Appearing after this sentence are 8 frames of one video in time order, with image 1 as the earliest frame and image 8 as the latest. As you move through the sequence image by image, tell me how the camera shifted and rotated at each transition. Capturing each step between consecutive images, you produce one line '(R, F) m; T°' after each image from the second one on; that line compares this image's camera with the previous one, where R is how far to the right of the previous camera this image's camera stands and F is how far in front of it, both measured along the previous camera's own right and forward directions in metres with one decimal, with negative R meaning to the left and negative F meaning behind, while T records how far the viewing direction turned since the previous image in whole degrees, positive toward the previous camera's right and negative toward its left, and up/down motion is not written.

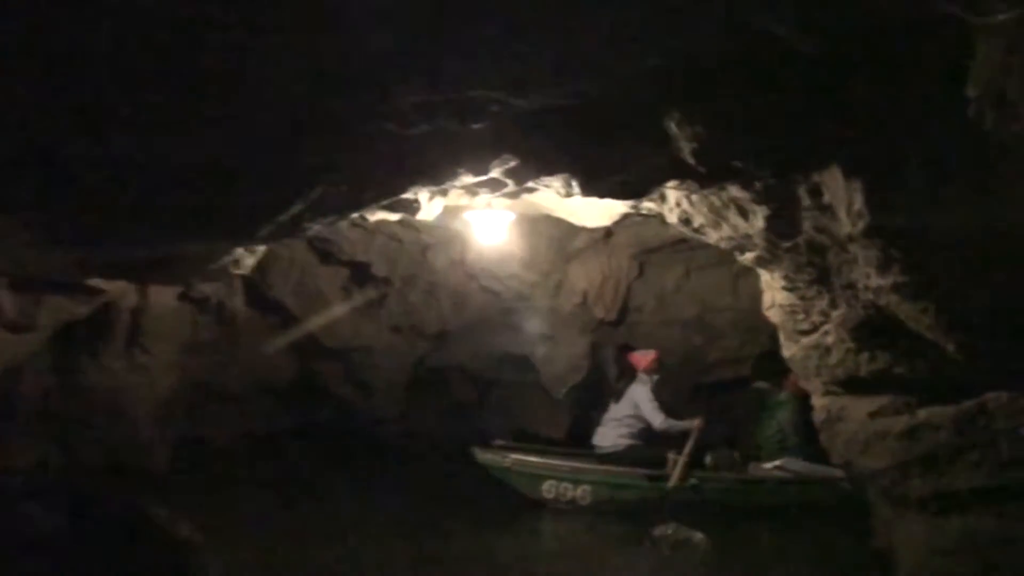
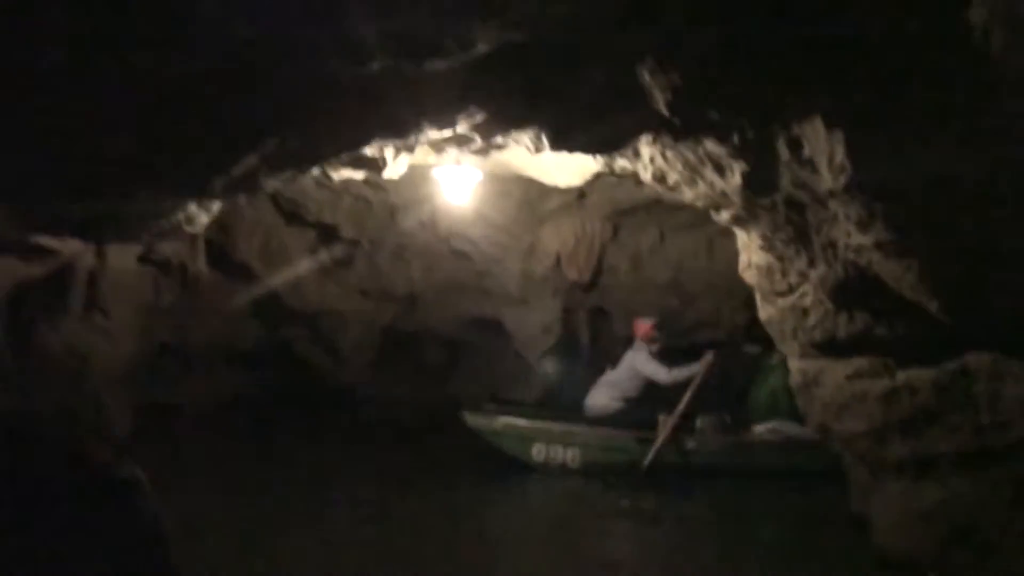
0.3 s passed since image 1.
(0.0, +0.1) m; +1°
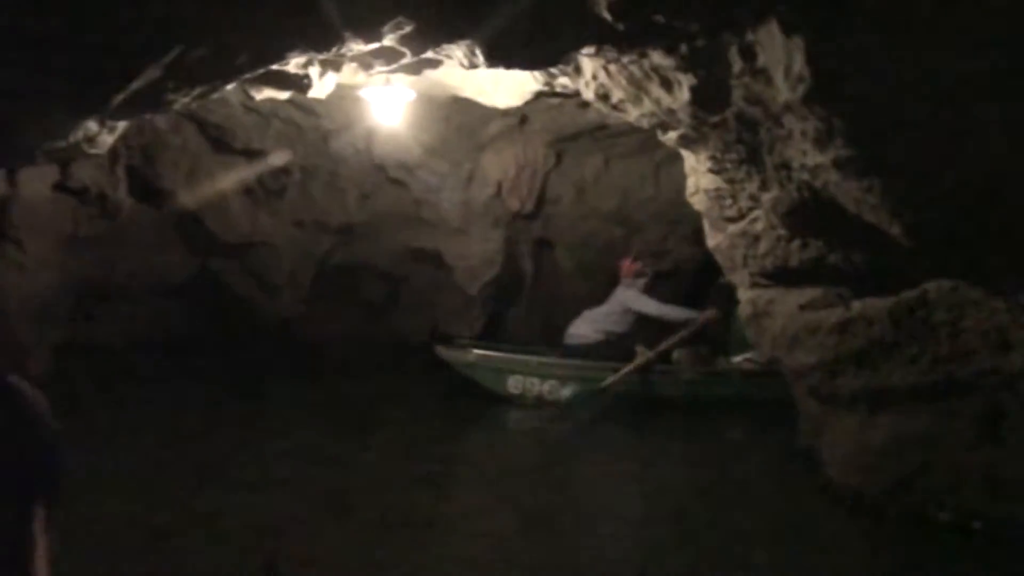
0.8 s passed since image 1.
(+0.1, +0.3) m; +3°
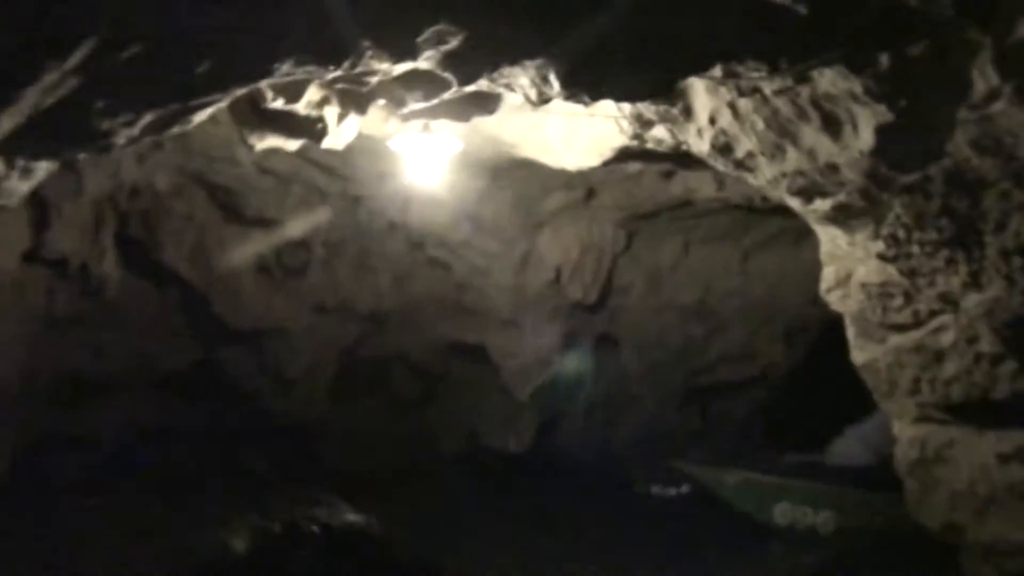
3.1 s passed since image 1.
(-0.1, +1.1) m; -2°
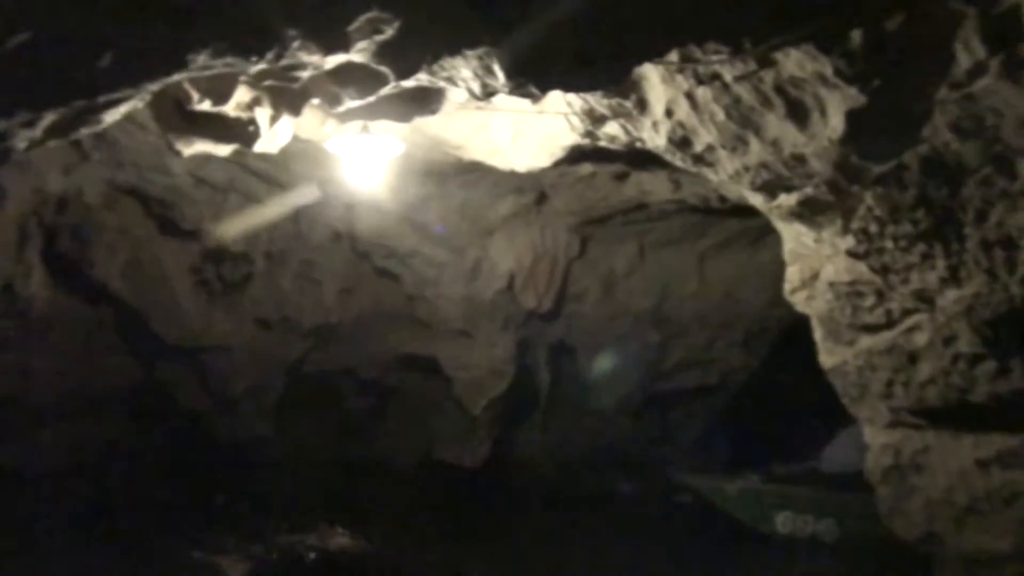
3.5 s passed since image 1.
(0.0, +0.2) m; +2°
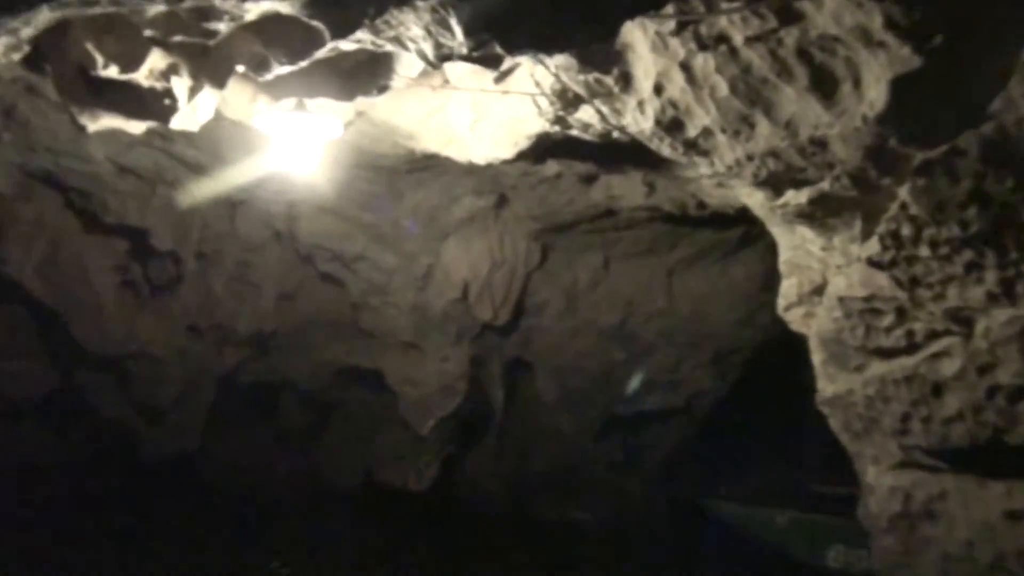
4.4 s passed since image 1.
(0.0, +0.4) m; +2°
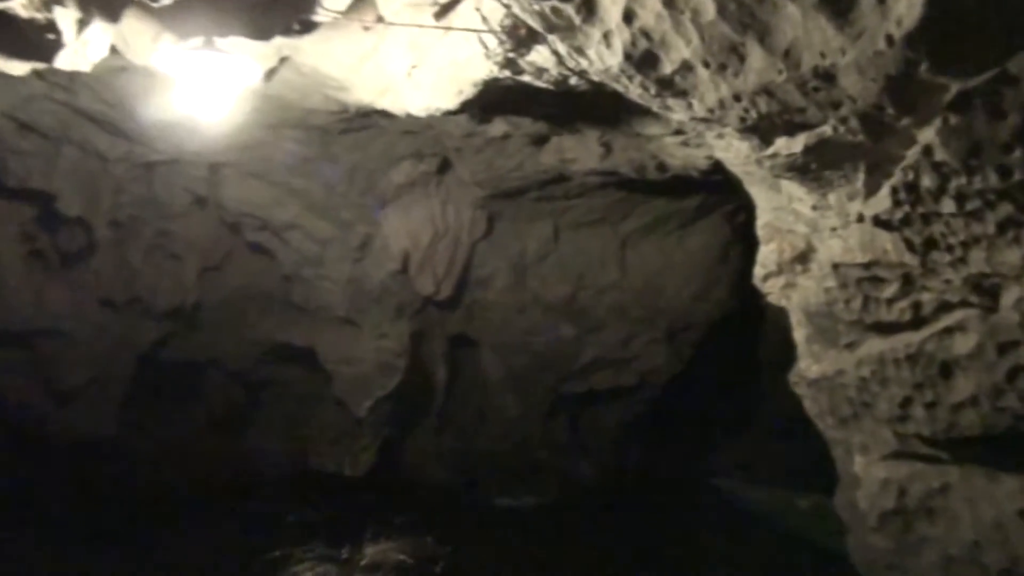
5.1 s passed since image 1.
(0.0, +0.3) m; +3°
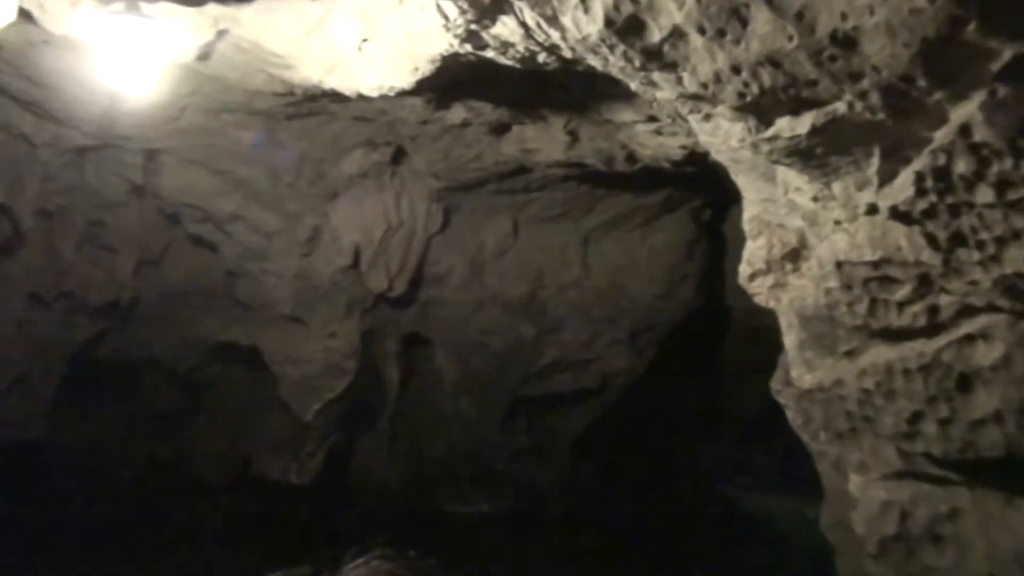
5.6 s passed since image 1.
(0.0, +0.2) m; +2°
